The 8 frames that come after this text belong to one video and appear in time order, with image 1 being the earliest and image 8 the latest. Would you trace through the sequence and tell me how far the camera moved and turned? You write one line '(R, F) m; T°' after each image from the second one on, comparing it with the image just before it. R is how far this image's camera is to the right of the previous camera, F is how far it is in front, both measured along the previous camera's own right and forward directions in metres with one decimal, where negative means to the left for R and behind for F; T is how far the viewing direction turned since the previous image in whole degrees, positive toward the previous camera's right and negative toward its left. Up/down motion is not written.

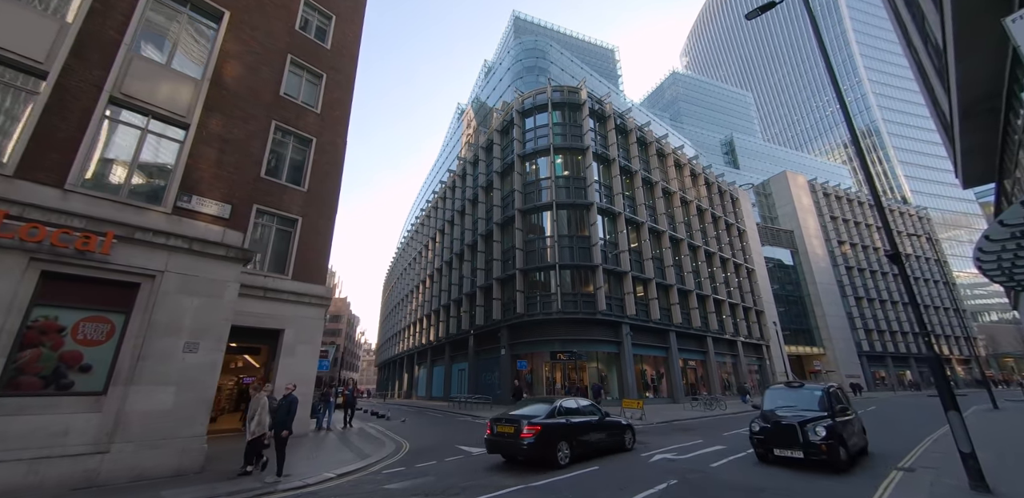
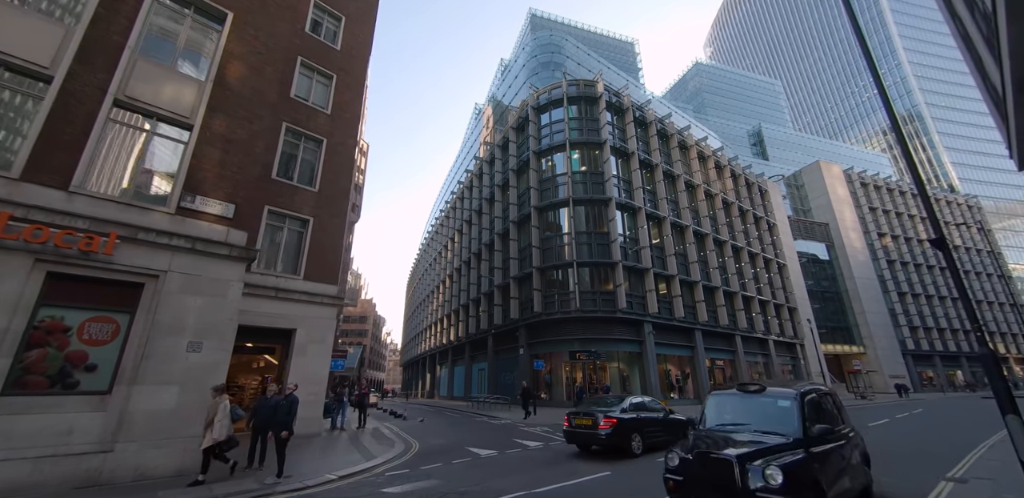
(+0.5, +0.4) m; -3°
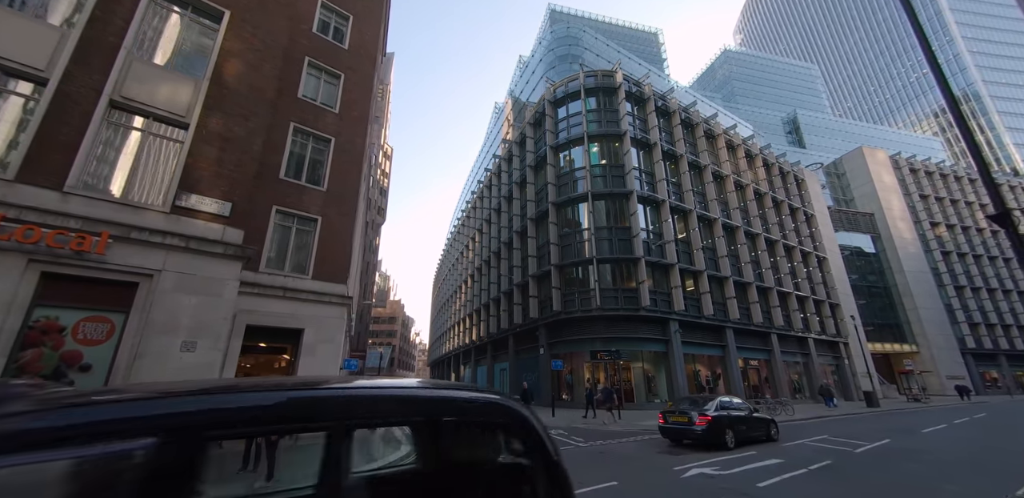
(+0.6, +0.6) m; -4°
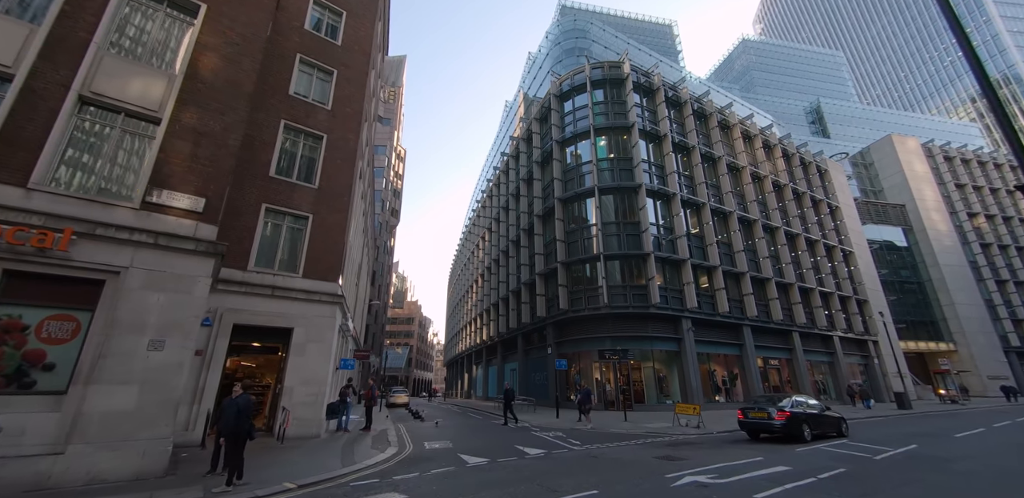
(+0.9, +0.6) m; -3°
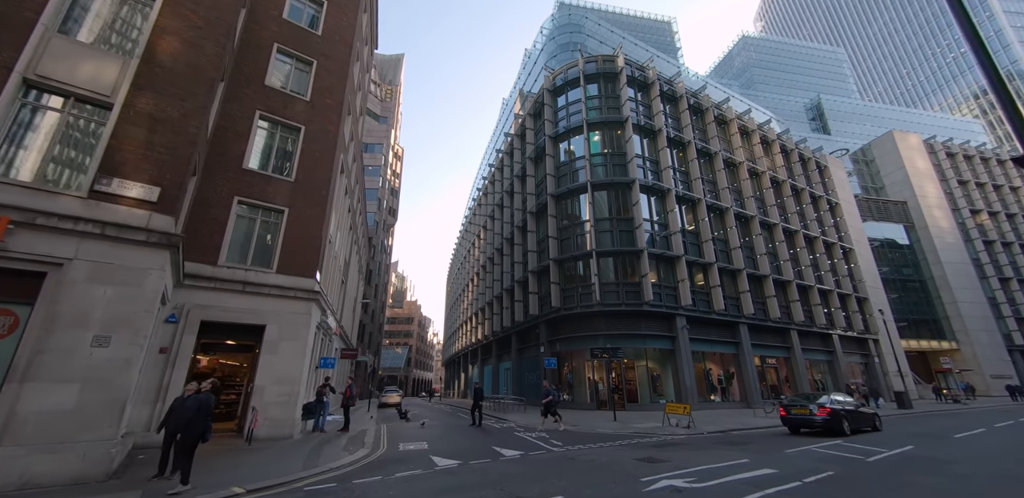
(+0.7, +0.5) m; 0°
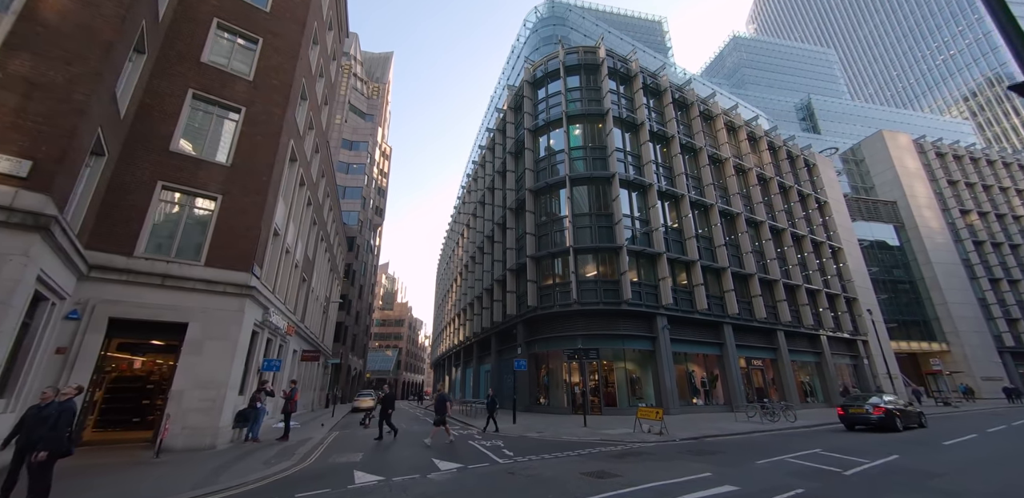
(+1.4, +1.2) m; +1°
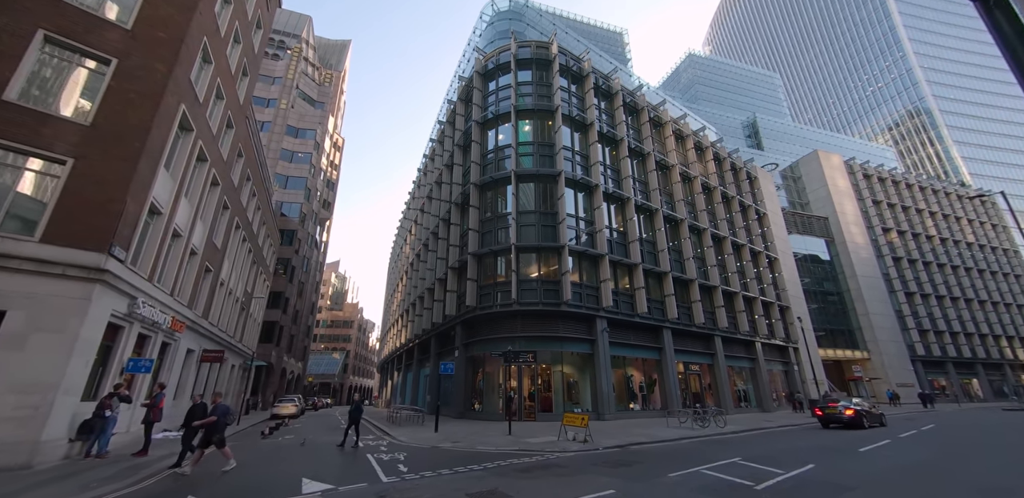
(+1.4, +1.2) m; +5°
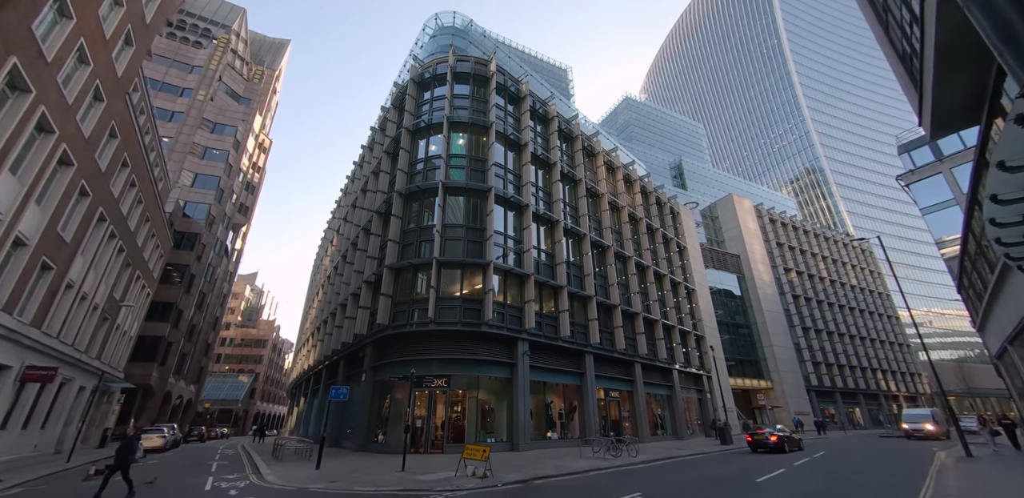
(+1.1, +1.0) m; +8°
